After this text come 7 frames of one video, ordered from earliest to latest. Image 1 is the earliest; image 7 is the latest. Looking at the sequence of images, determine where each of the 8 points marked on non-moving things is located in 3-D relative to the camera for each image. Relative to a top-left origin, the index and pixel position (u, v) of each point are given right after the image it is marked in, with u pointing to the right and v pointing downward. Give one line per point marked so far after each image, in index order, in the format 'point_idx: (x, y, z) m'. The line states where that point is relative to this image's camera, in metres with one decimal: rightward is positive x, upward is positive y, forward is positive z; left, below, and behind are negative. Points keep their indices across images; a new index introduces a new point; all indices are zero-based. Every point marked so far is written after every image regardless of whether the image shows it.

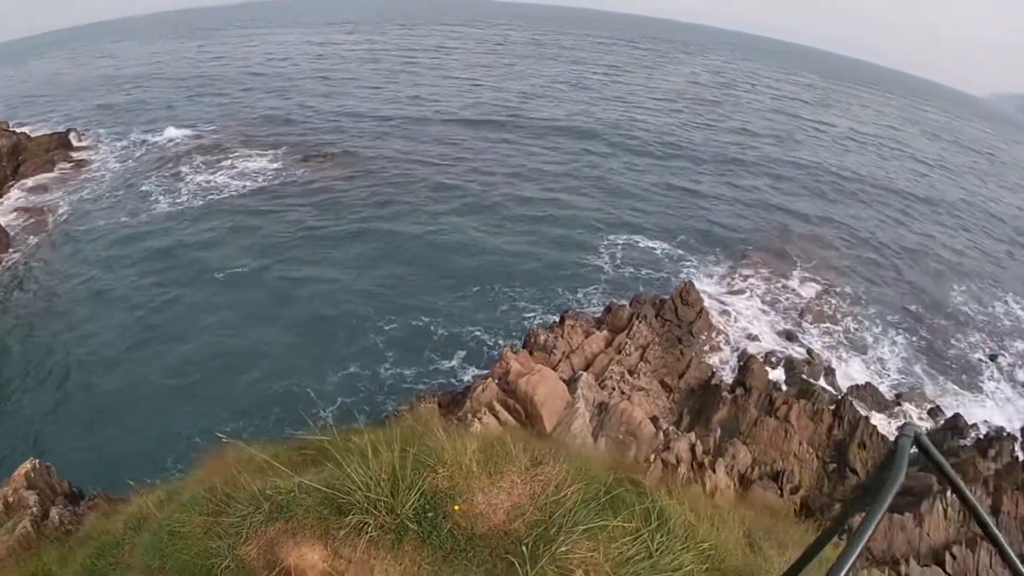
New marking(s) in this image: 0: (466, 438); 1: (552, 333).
0: (-0.2, -0.6, +4.0) m
1: (+0.6, -0.6, +13.4) m
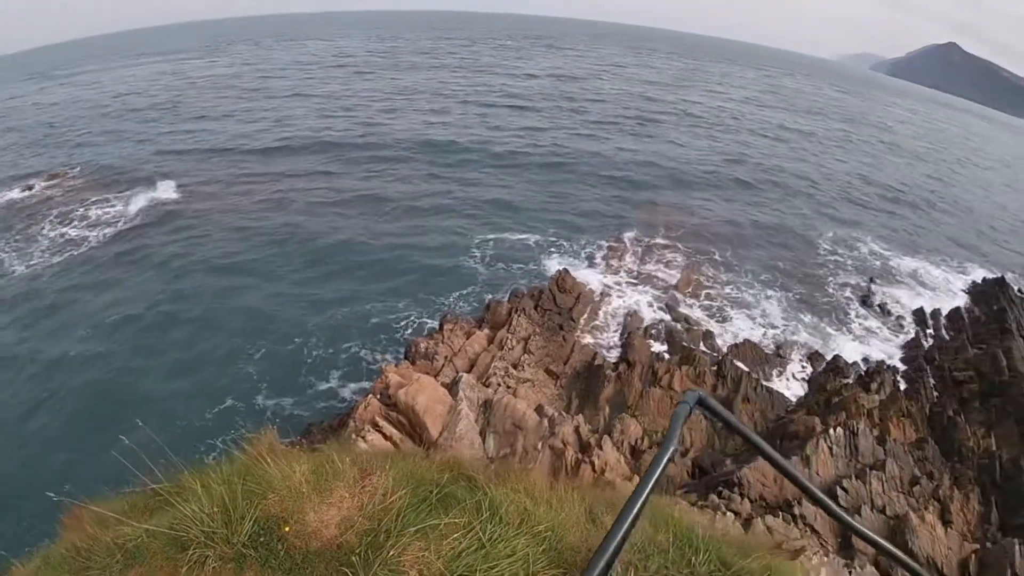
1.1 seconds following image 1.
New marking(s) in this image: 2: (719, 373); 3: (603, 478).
0: (-1.0, -0.8, +4.4) m
1: (-1.2, -0.8, +13.8) m
2: (+3.6, -1.4, +15.6) m
3: (+1.2, -2.1, +10.2) m
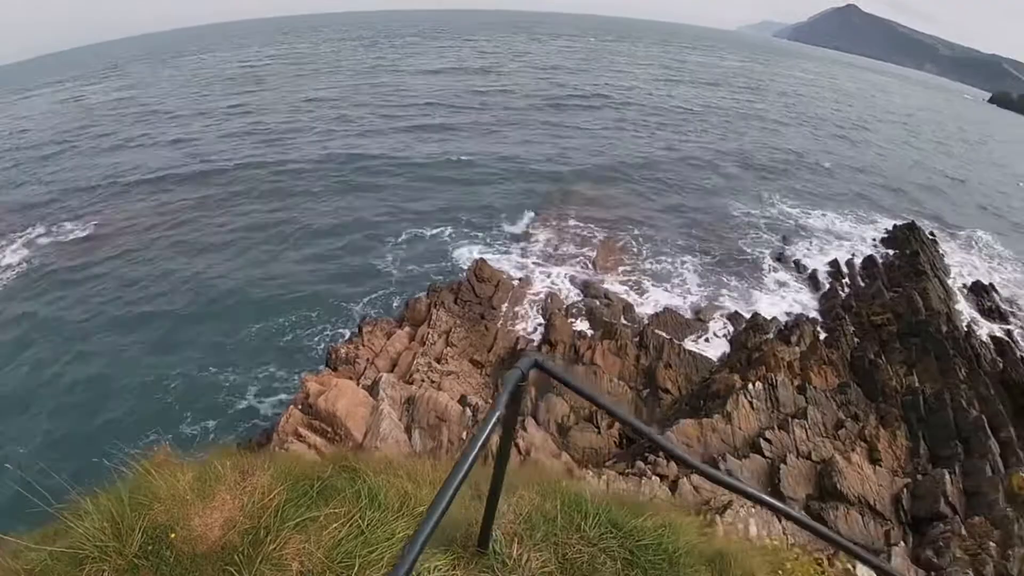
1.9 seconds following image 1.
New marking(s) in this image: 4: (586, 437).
0: (-1.6, -0.9, +4.7) m
1: (-2.4, -0.8, +14.2) m
2: (+2.3, -0.9, +16.3) m
3: (+0.3, -2.0, +10.8) m
4: (+1.2, -2.1, +12.9) m
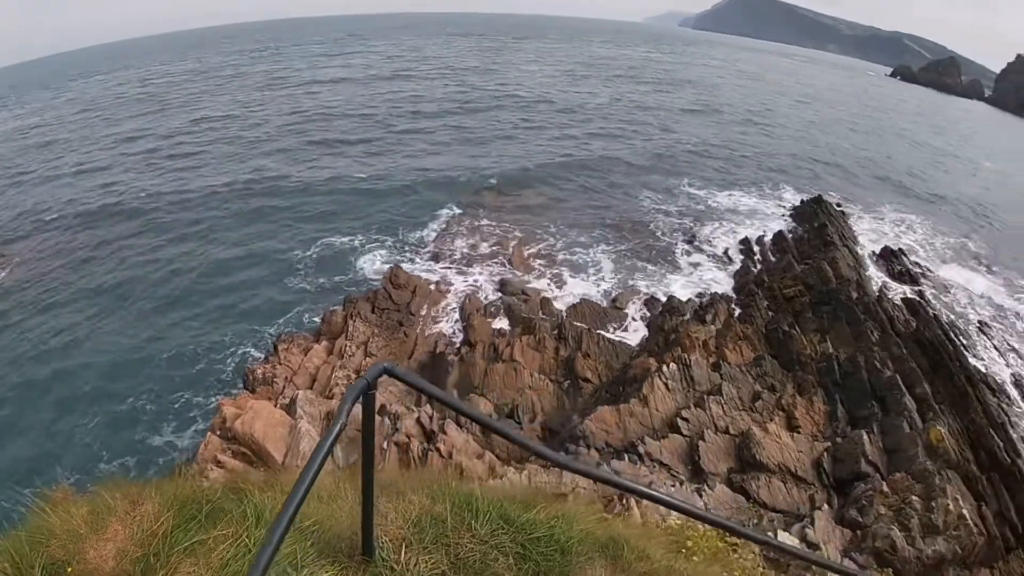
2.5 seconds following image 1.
0: (-2.3, -1.2, +5.1) m
1: (-3.7, -1.1, +14.5) m
2: (+0.8, -0.8, +16.9) m
3: (-0.7, -2.1, +11.3) m
4: (+0.1, -2.1, +13.4) m
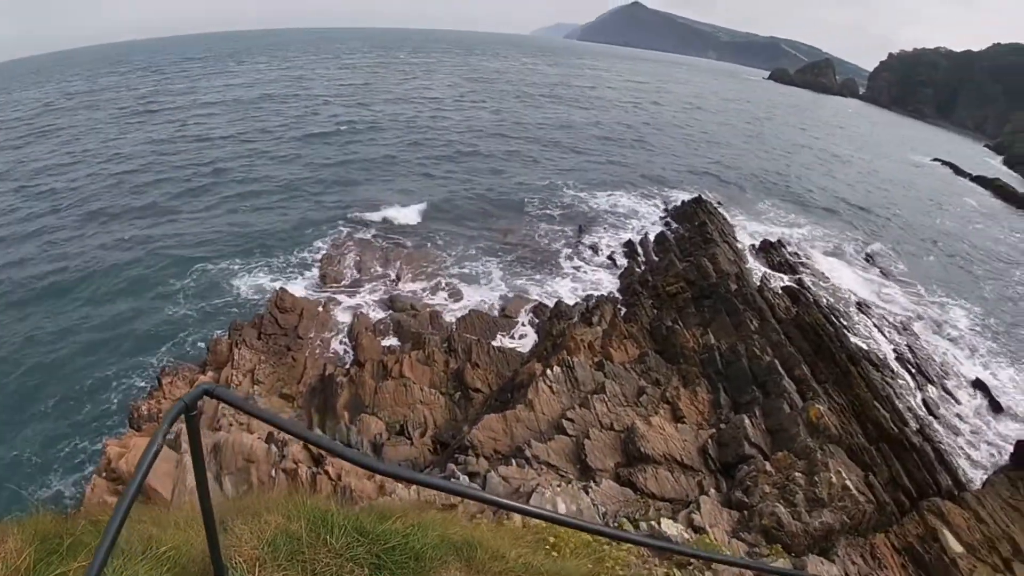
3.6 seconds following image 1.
0: (-3.3, -1.7, +5.7) m
1: (-5.6, -1.7, +14.9) m
2: (-1.4, -1.2, +17.7) m
3: (-2.3, -2.5, +12.0) m
4: (-1.7, -2.5, +14.2) m
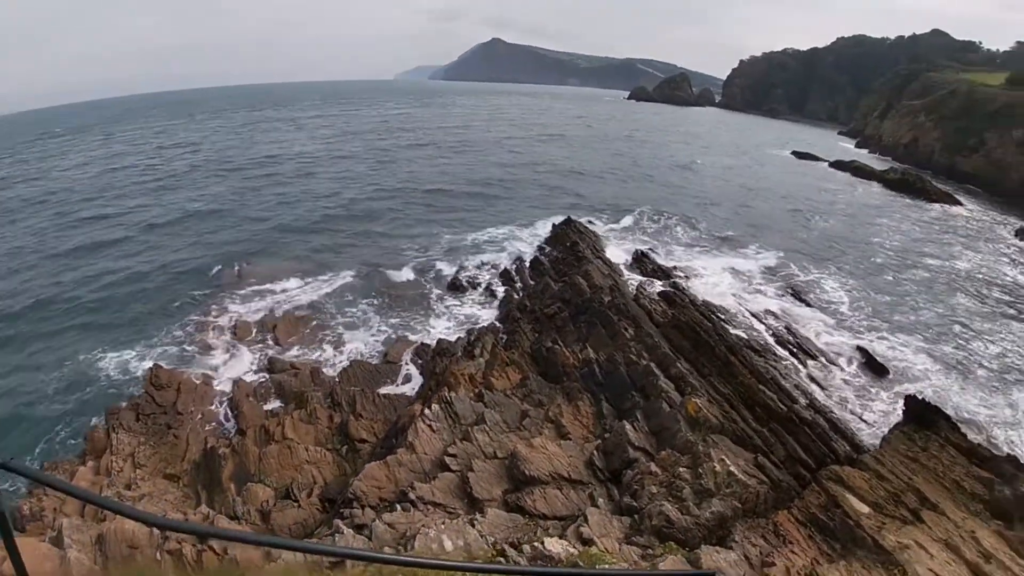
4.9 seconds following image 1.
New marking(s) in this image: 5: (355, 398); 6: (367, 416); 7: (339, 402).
0: (-4.5, -3.0, +6.5) m
1: (-7.8, -3.4, +15.4) m
2: (-3.9, -2.4, +18.7) m
3: (-4.1, -3.7, +12.9) m
4: (-3.7, -3.7, +15.1) m
5: (-3.2, -2.4, +18.6) m
6: (-3.1, -2.6, +18.2) m
7: (-3.7, -2.4, +18.6) m
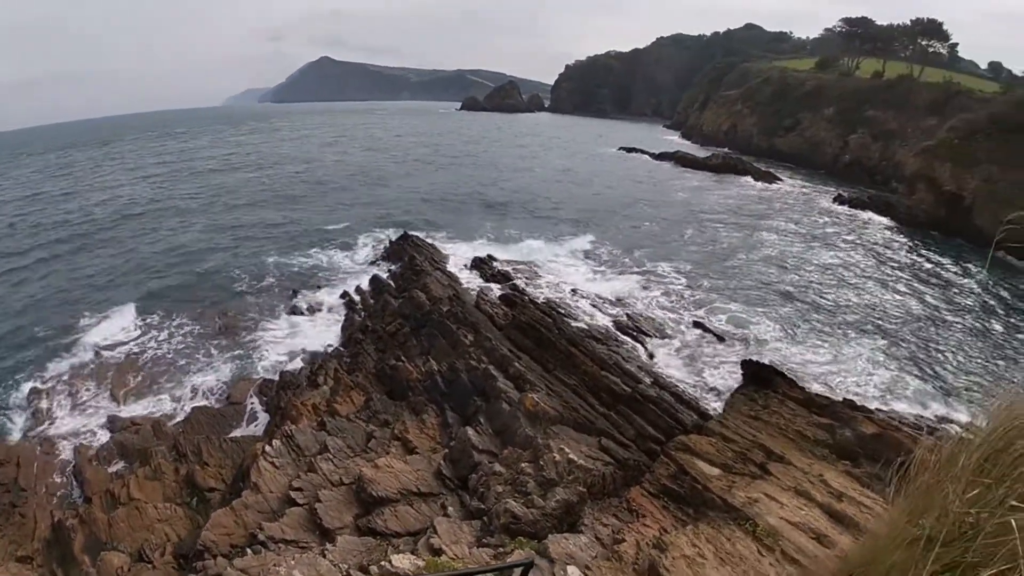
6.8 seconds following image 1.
0: (-6.0, -4.4, +7.4) m
1: (-10.5, -4.9, +15.7) m
2: (-7.3, -3.7, +19.5) m
3: (-6.5, -5.1, +13.8) m
4: (-6.5, -5.0, +16.0) m
5: (-6.6, -3.6, +19.6) m
6: (-6.5, -3.8, +19.2) m
7: (-7.1, -3.7, +19.4) m
